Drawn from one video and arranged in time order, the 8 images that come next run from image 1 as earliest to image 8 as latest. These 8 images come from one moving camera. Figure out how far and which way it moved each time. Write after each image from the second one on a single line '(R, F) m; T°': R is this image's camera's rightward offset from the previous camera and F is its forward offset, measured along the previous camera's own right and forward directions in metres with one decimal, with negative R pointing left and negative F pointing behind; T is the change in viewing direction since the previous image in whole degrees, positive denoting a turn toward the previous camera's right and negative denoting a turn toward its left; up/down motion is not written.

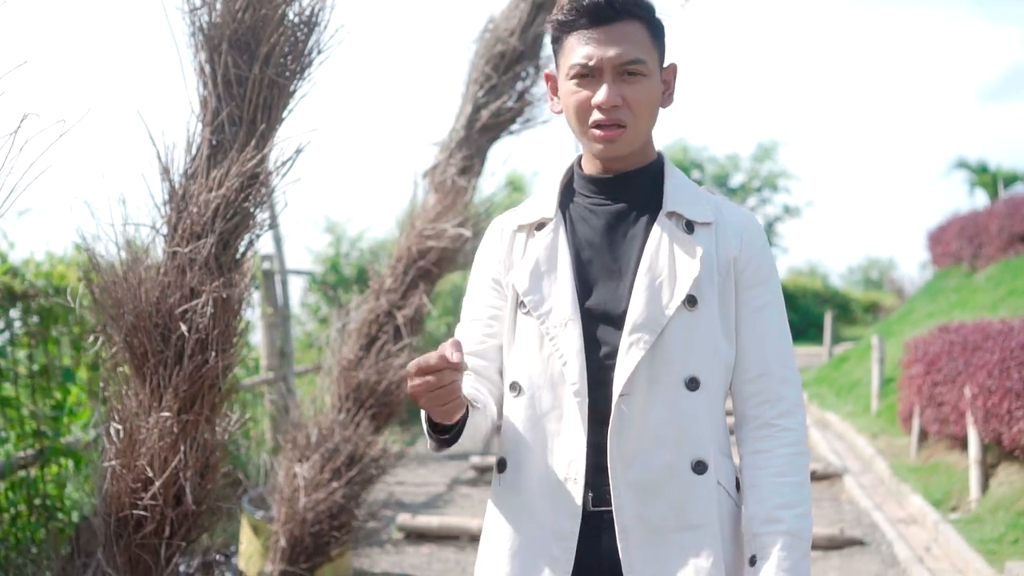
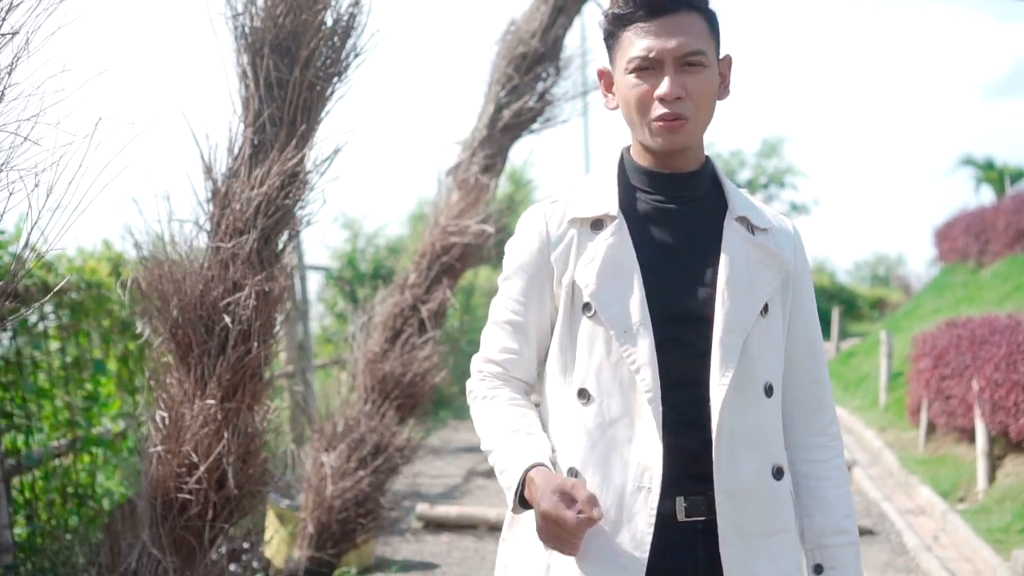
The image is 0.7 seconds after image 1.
(-0.1, -0.2) m; 0°
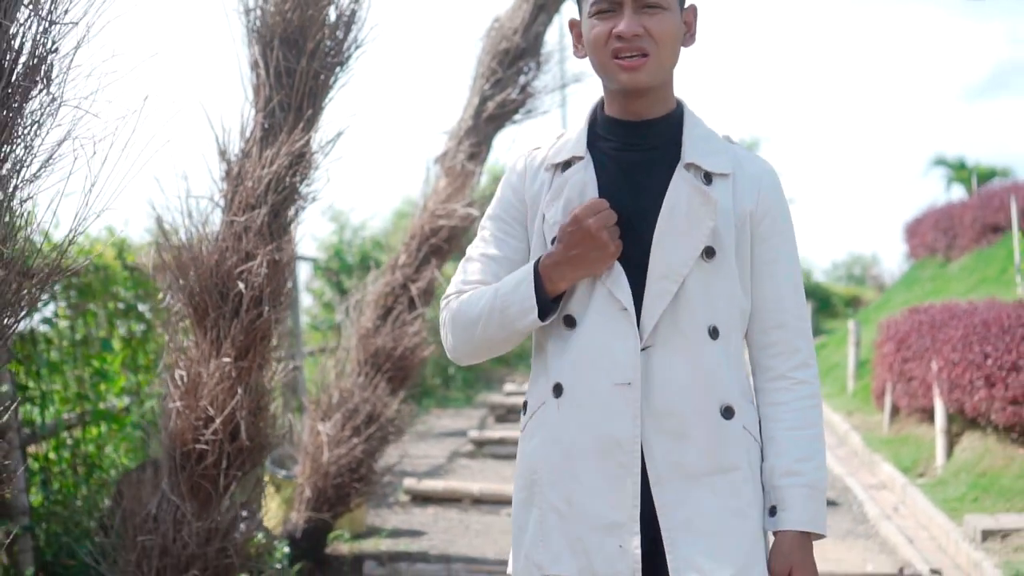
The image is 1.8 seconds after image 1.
(0.0, -0.4) m; +1°
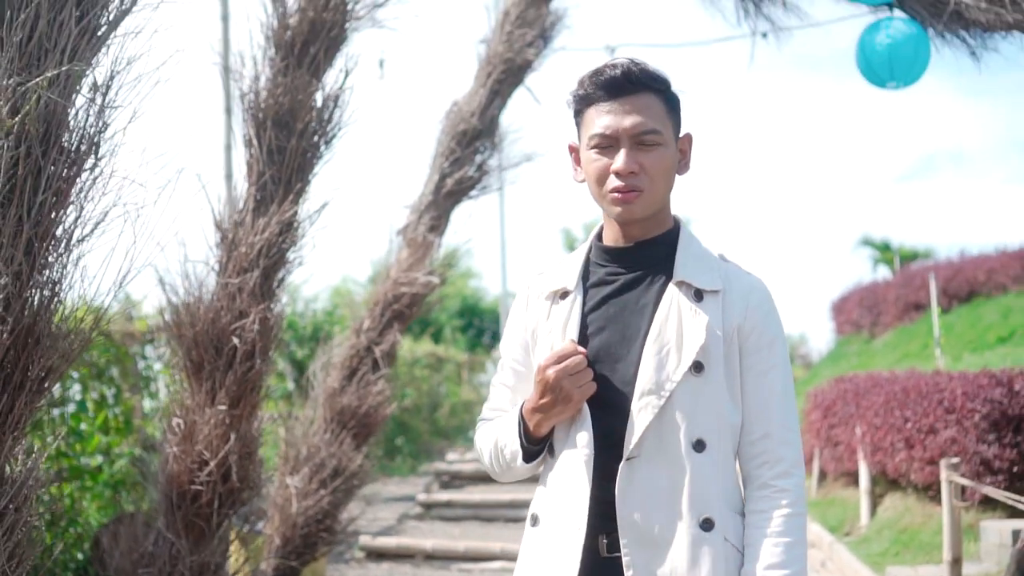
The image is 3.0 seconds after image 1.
(-0.1, -0.5) m; +2°
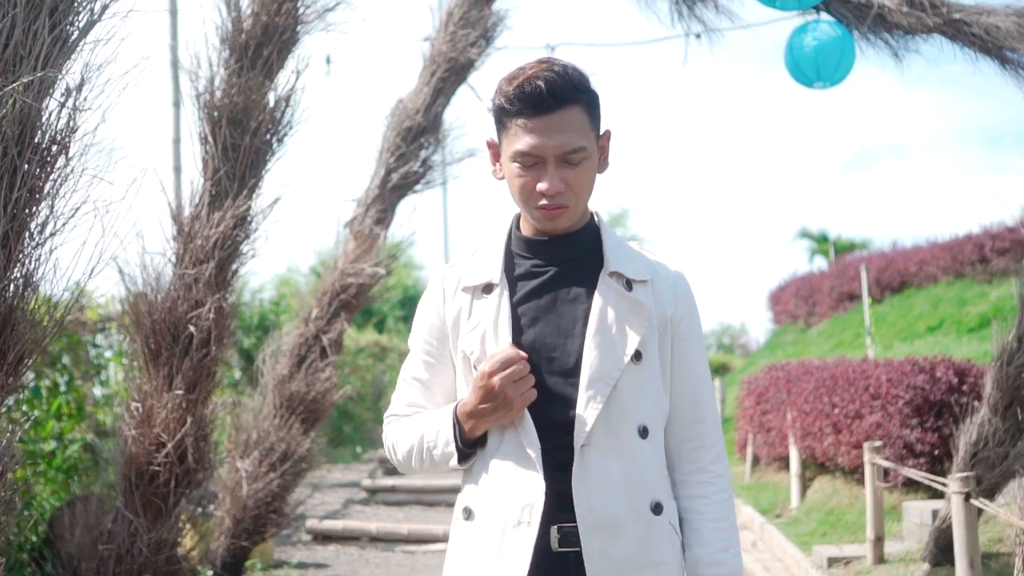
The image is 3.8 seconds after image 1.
(0.0, -0.3) m; +2°
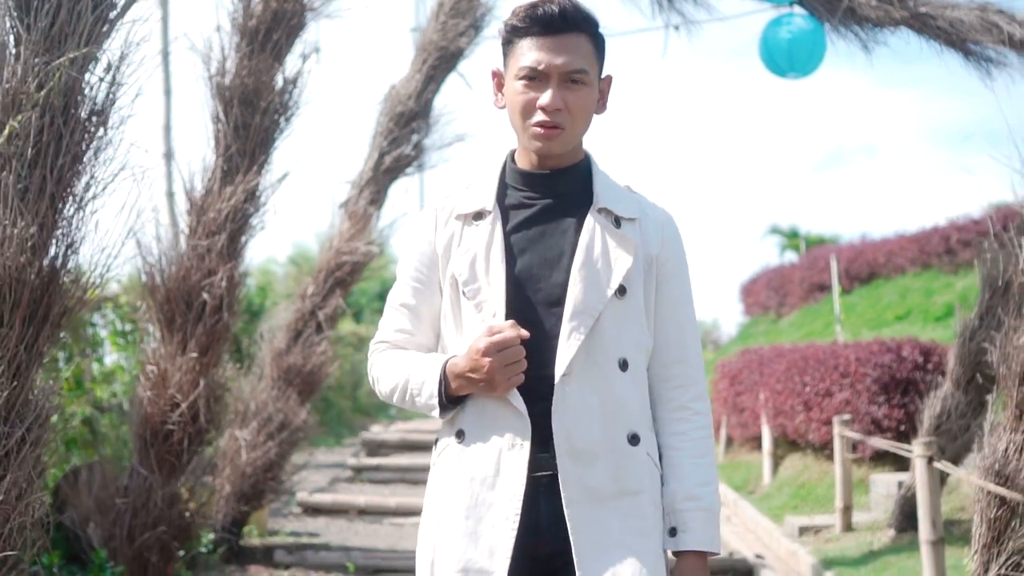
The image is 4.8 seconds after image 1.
(-0.1, -0.3) m; +1°
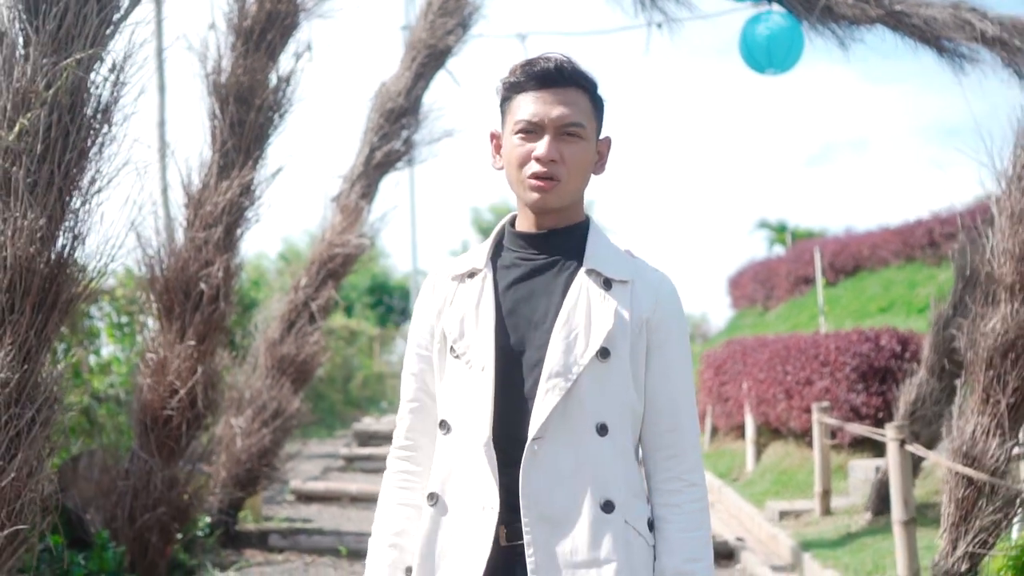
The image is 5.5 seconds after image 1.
(0.0, -0.2) m; 0°
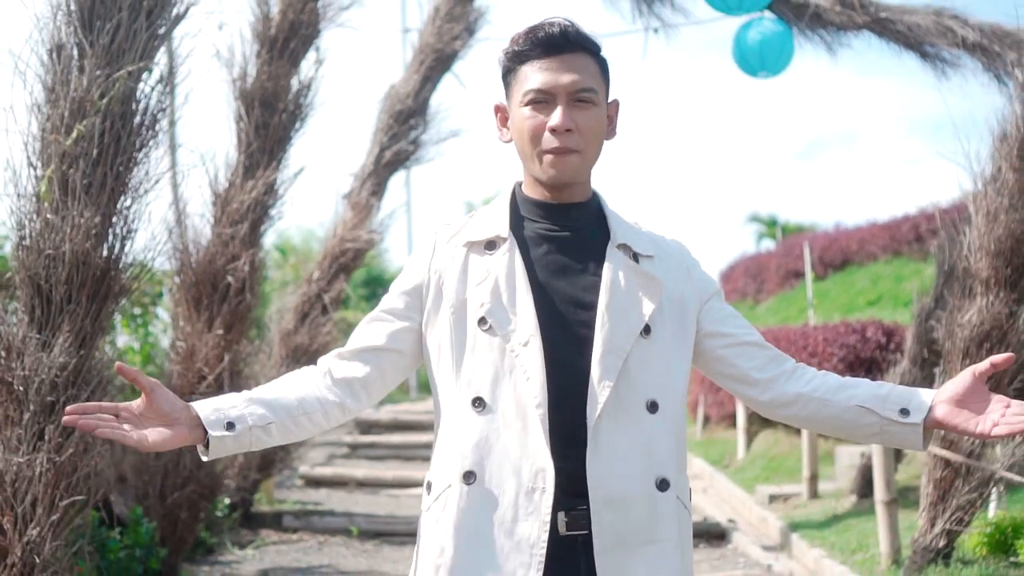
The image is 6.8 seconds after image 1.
(-0.1, -0.4) m; 0°
